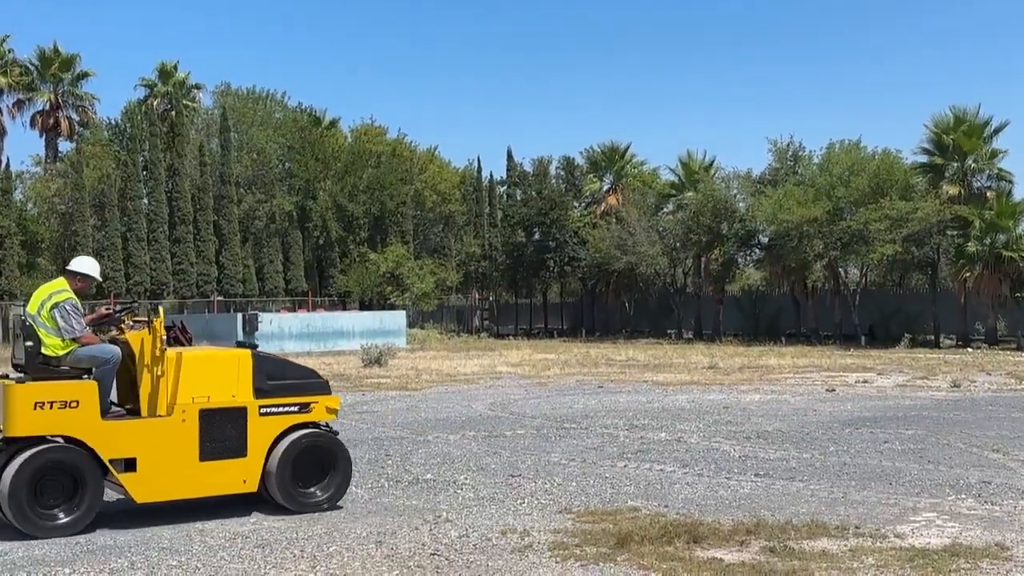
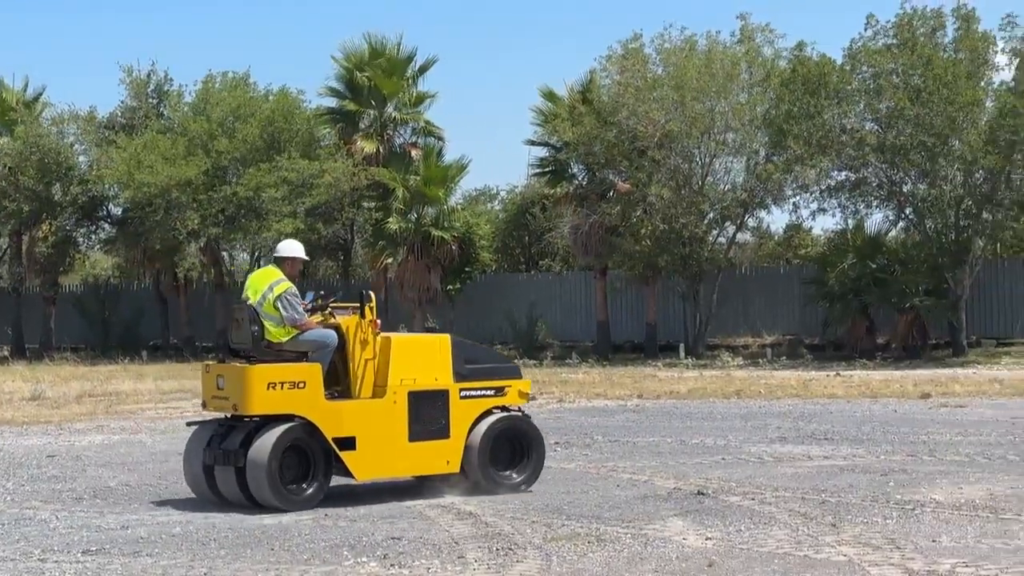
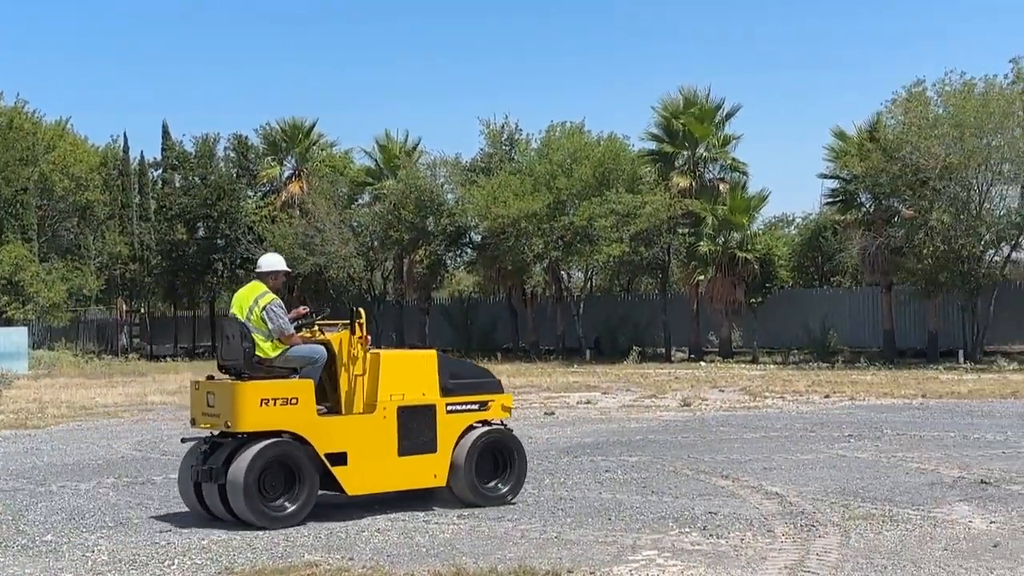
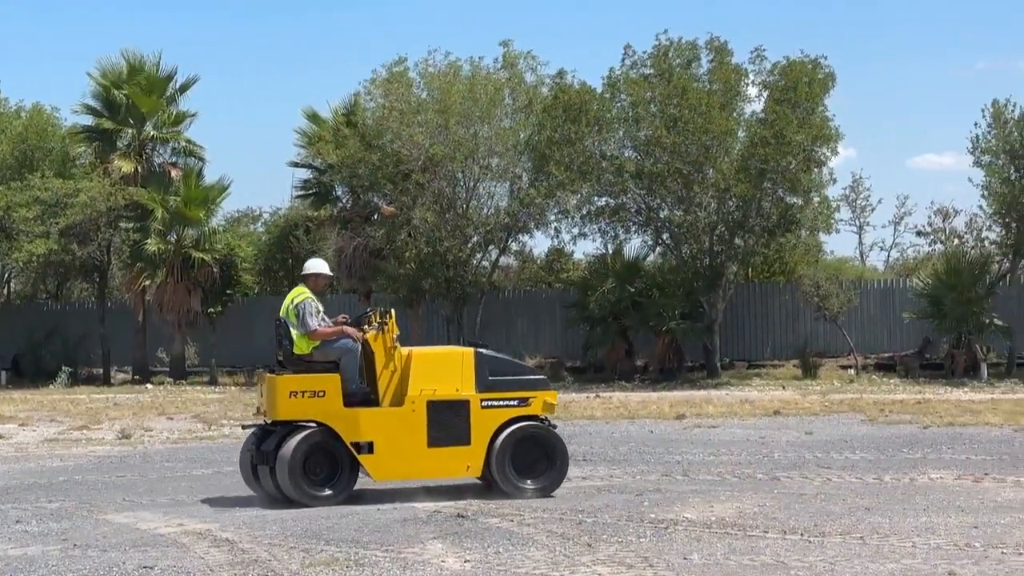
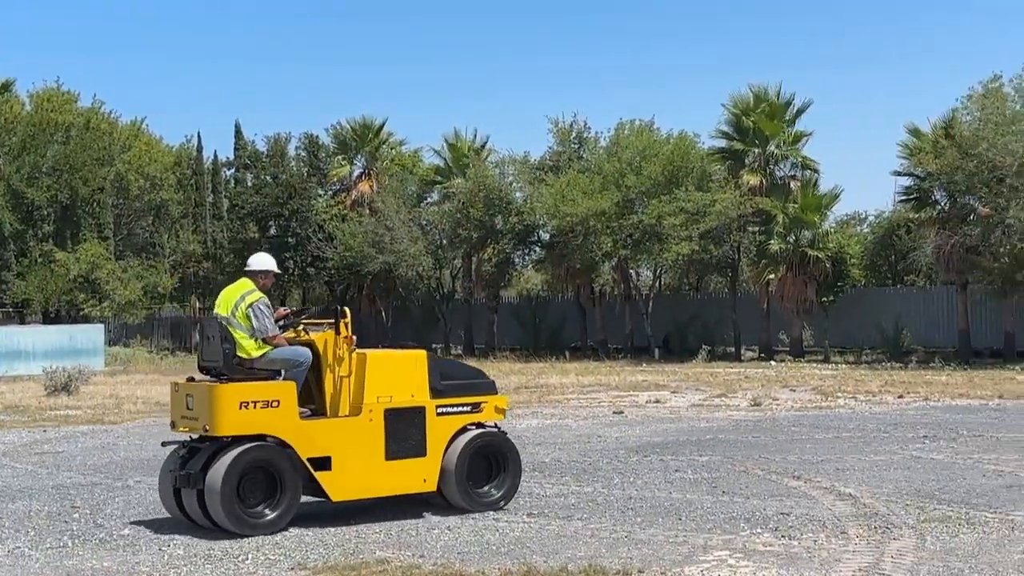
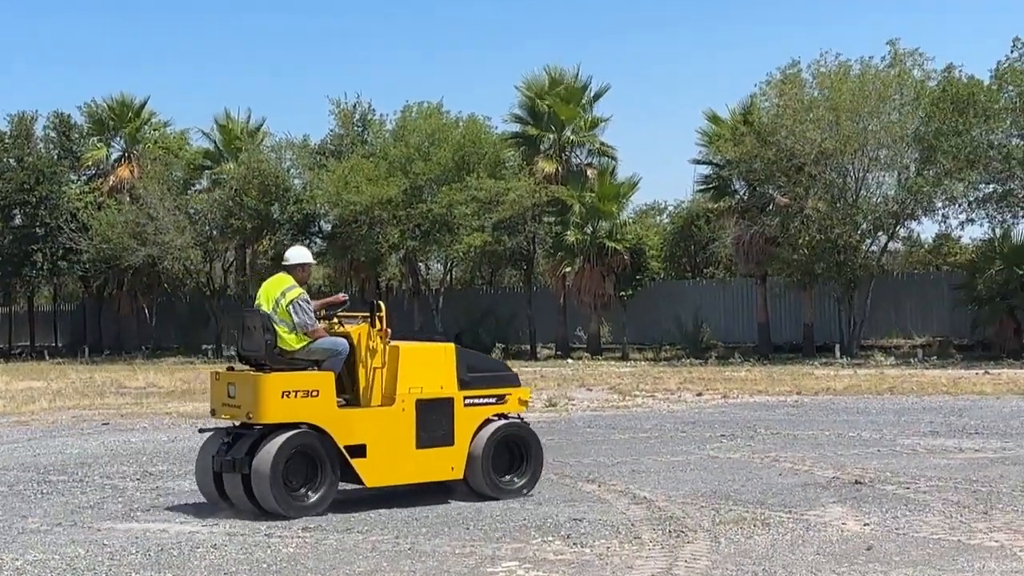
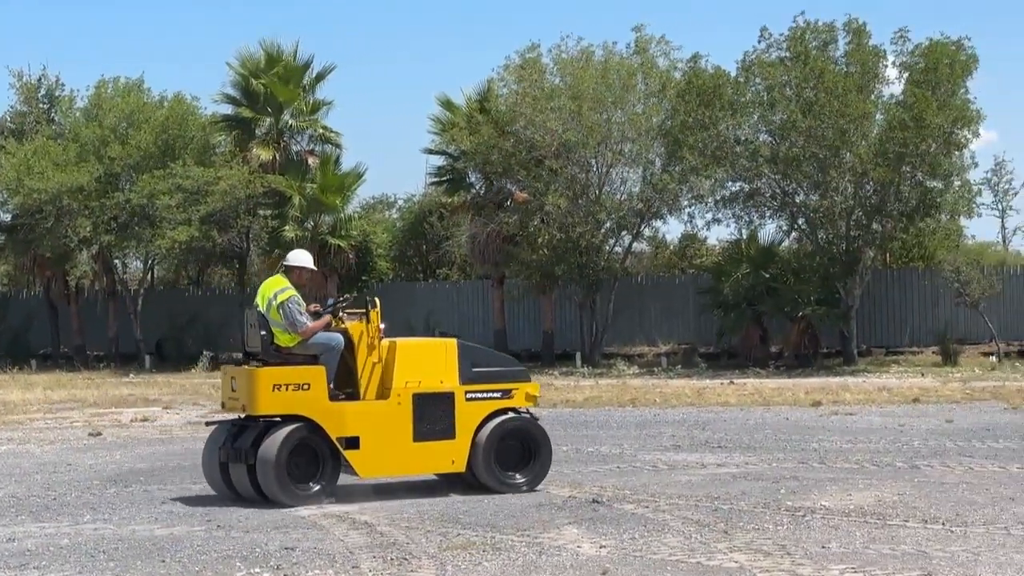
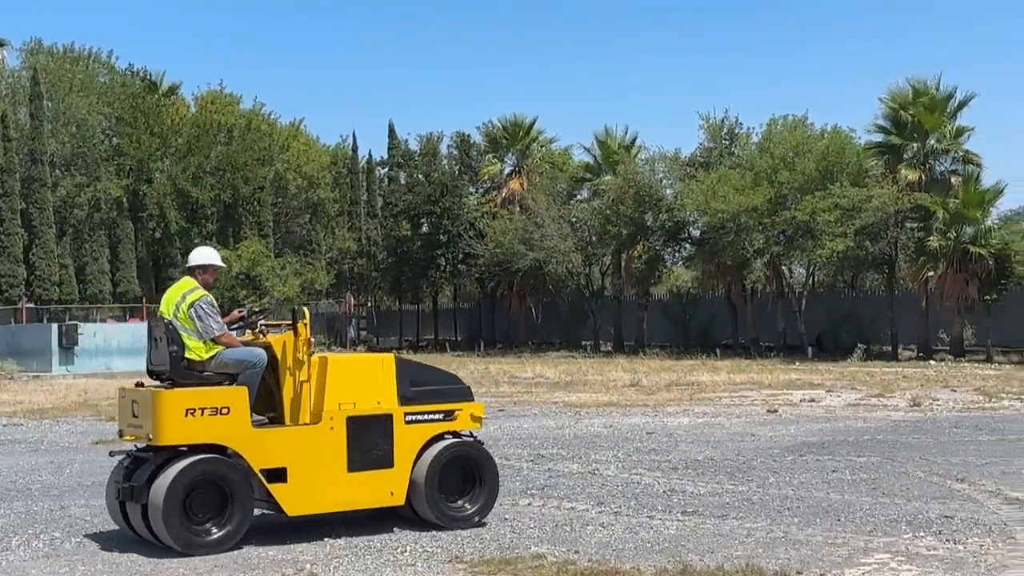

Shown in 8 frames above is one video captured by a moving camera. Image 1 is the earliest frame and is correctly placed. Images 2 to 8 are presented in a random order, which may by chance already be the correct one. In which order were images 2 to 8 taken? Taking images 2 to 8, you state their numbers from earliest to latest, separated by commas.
8, 5, 3, 6, 2, 7, 4
